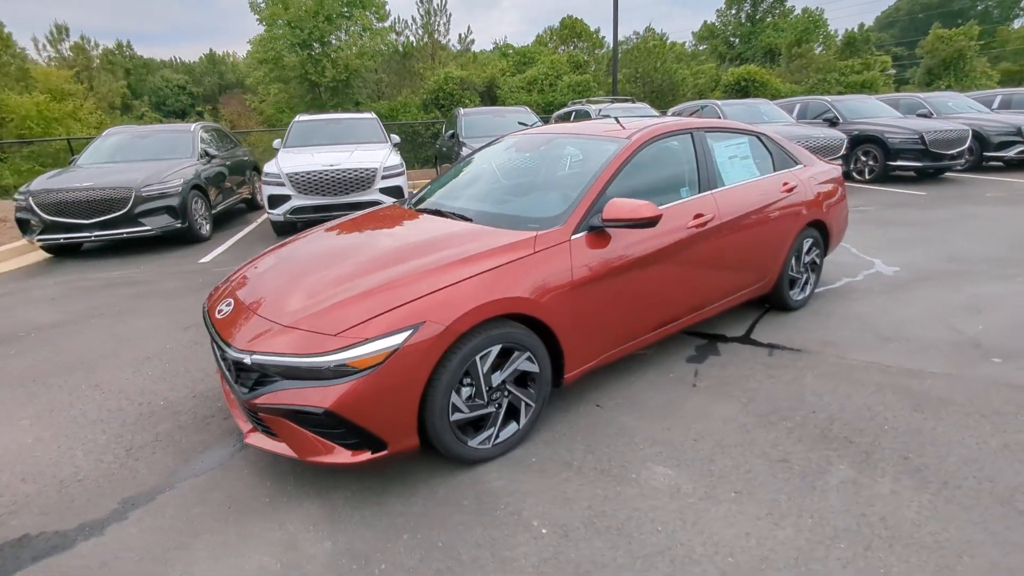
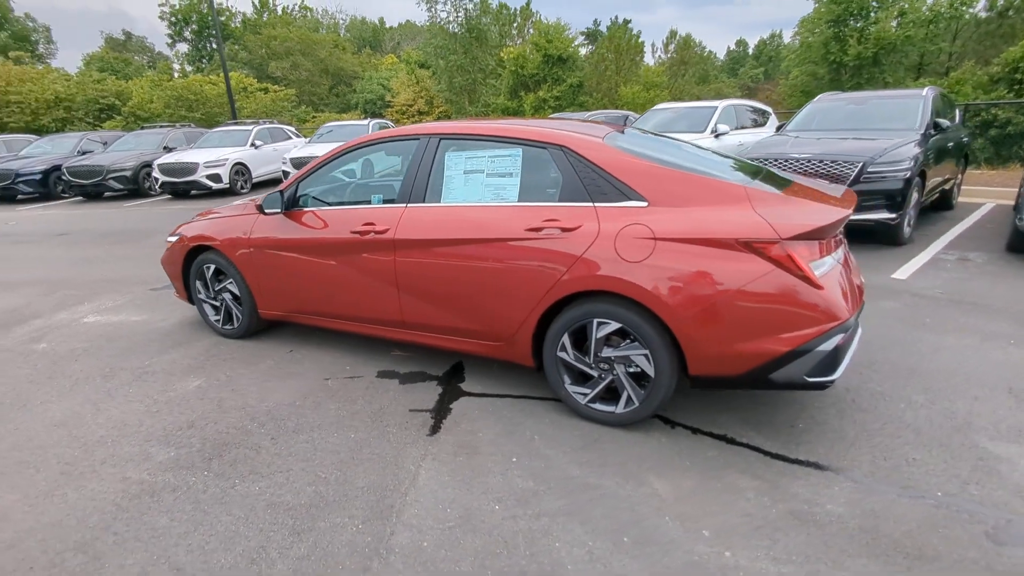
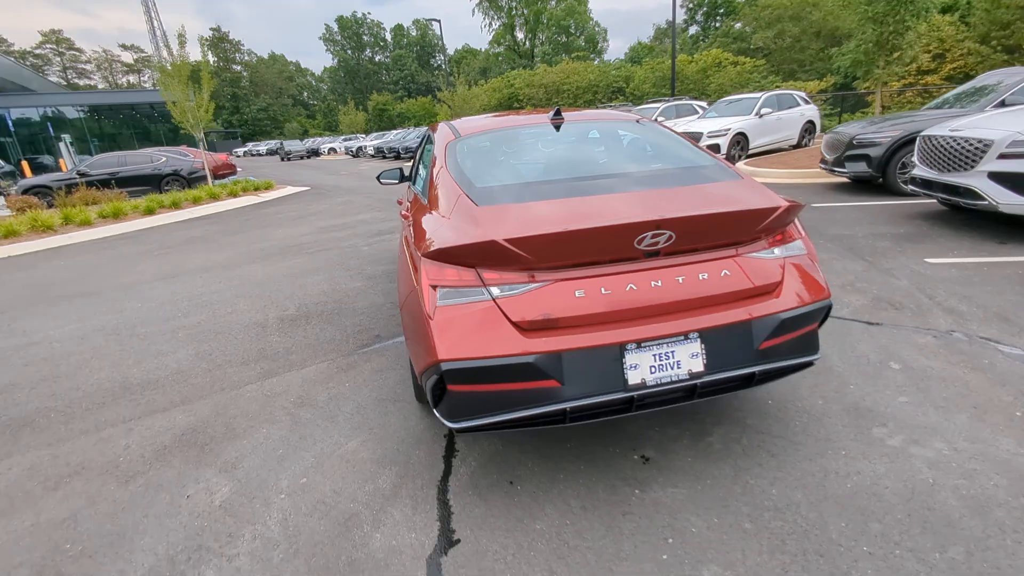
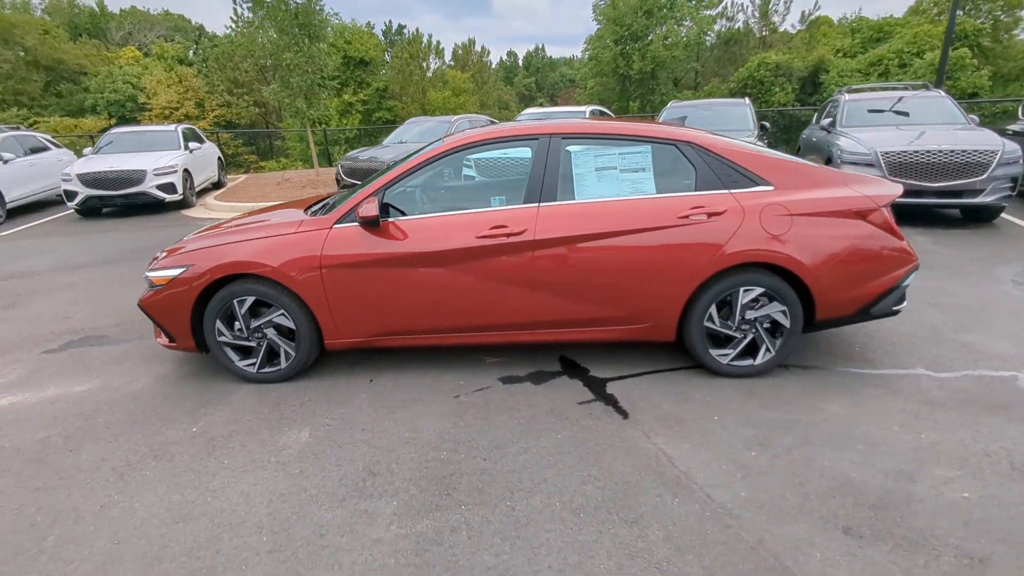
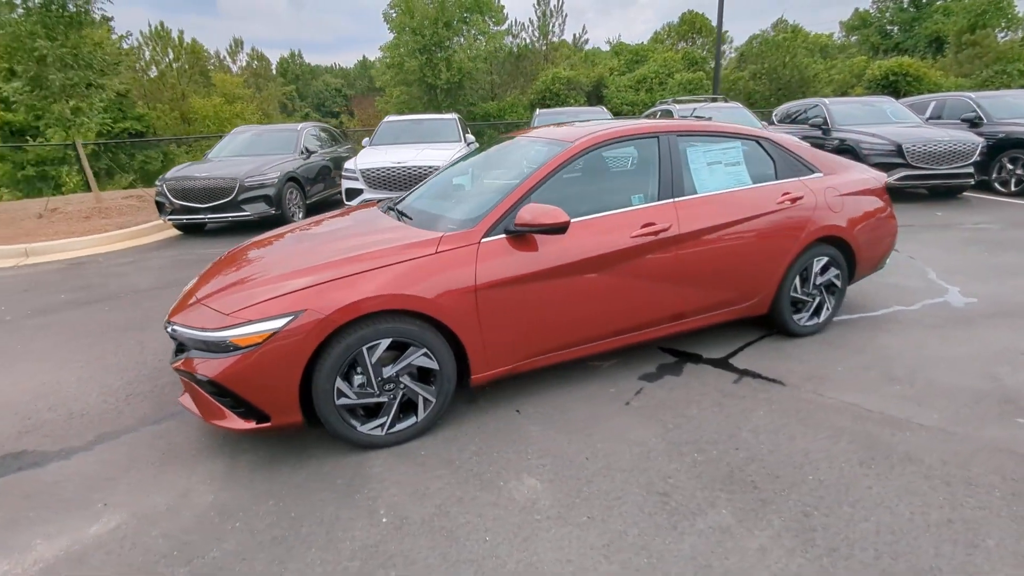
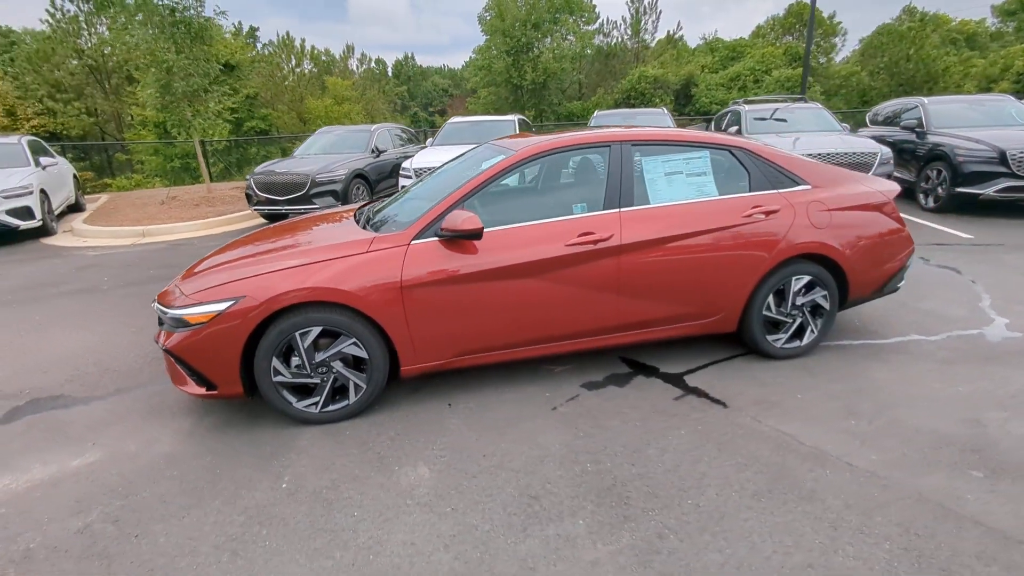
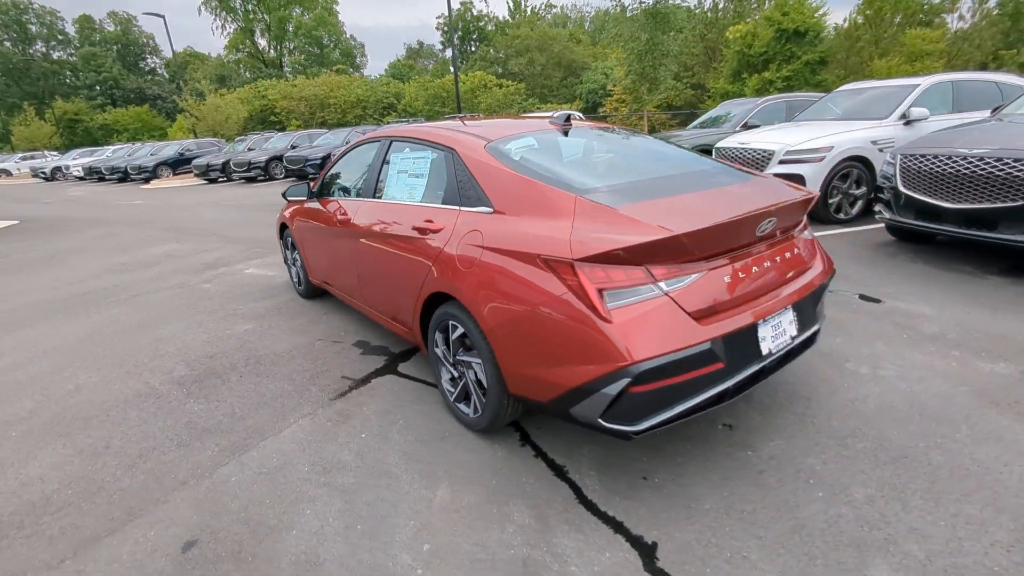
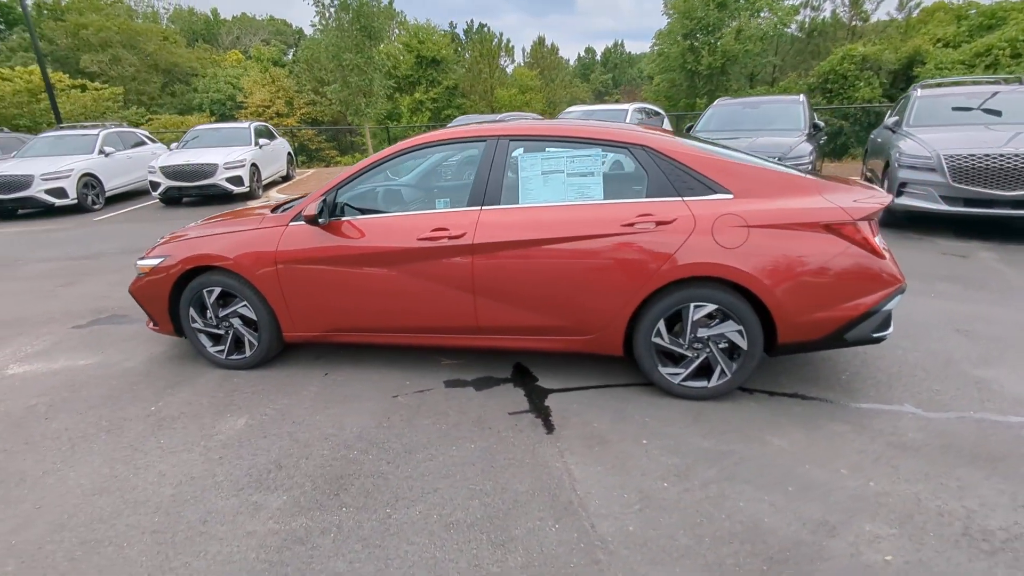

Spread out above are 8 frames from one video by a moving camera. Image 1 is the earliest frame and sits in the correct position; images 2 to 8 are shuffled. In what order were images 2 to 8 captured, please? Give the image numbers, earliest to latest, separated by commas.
5, 6, 4, 8, 2, 7, 3
